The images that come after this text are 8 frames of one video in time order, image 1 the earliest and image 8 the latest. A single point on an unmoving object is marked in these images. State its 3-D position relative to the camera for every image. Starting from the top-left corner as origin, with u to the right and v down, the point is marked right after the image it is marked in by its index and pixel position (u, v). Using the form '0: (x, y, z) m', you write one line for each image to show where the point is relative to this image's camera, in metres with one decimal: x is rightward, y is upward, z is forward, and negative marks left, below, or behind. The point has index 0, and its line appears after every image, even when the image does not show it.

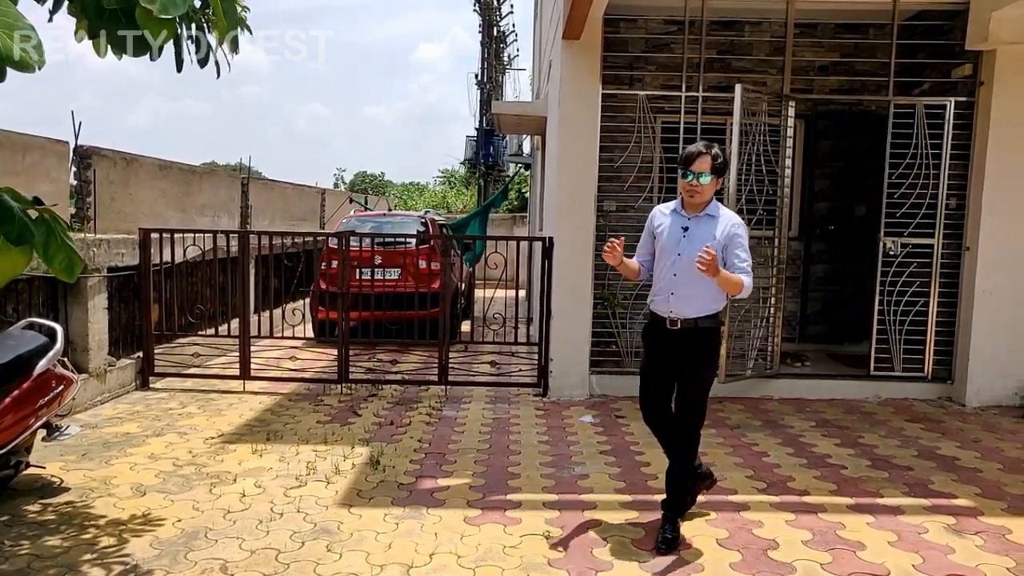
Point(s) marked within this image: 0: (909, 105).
0: (+2.5, +1.2, +5.1) m
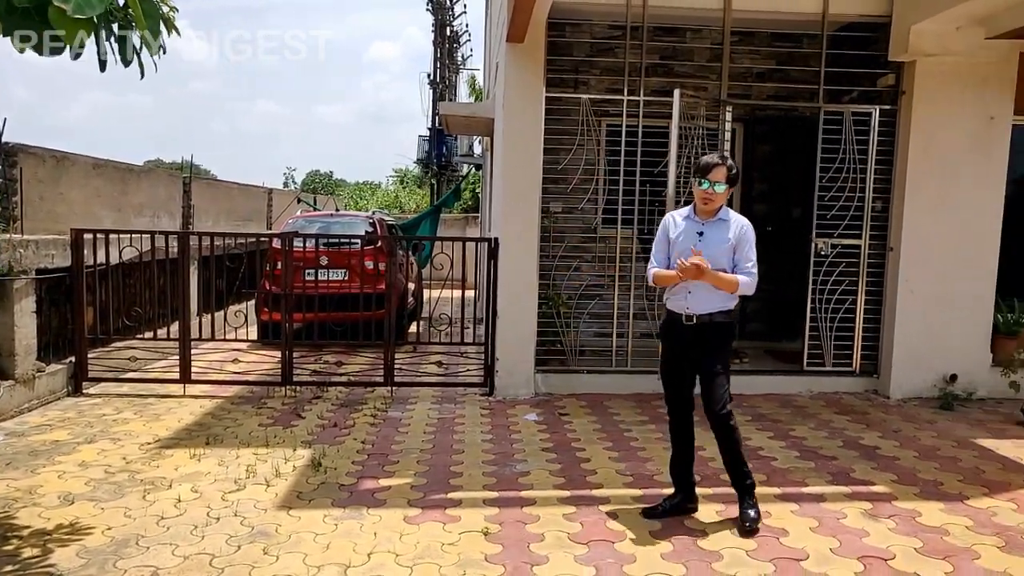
0: (+2.2, +1.2, +5.3) m
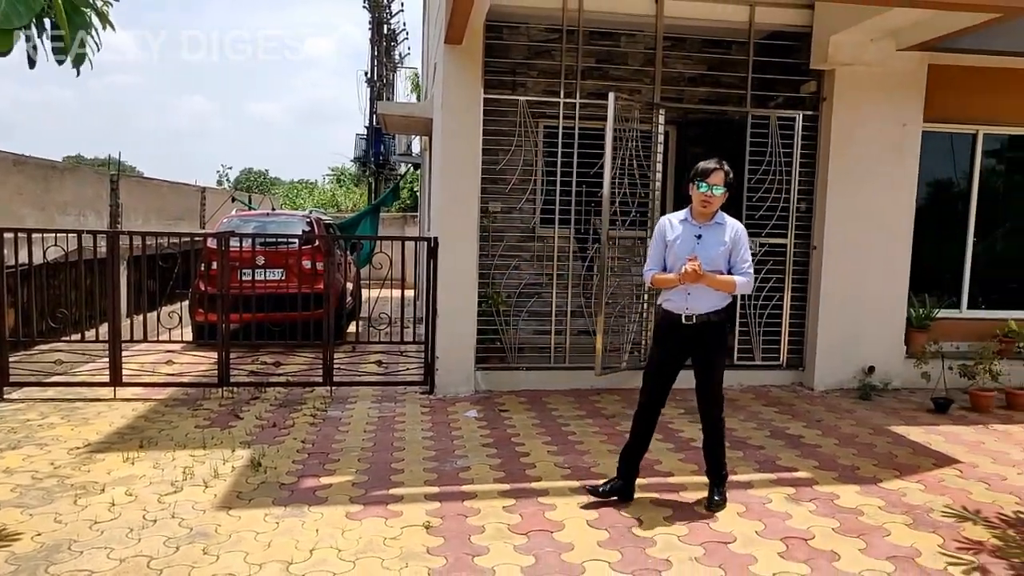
0: (+1.8, +1.2, +5.5) m
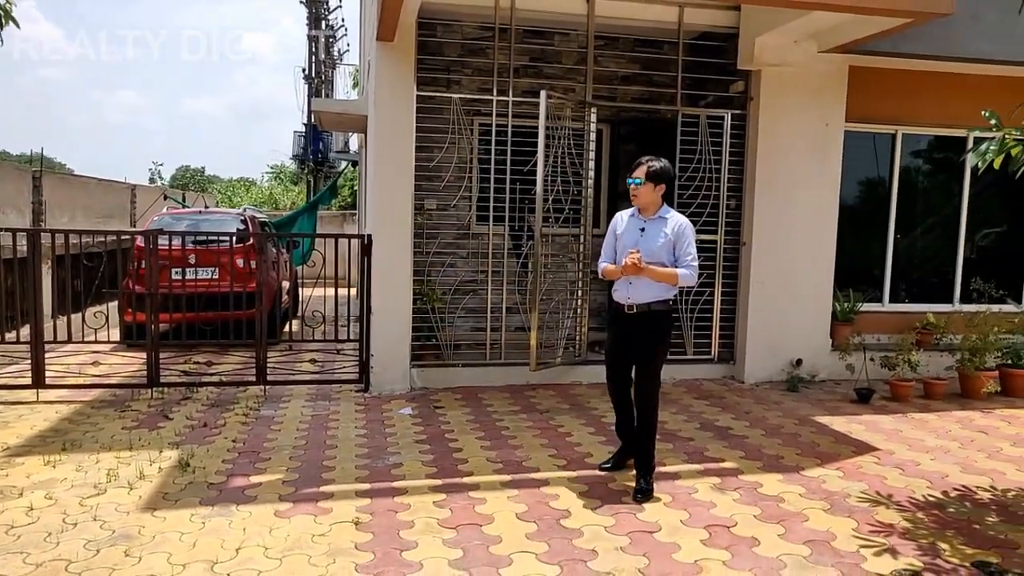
0: (+1.3, +1.2, +5.7) m
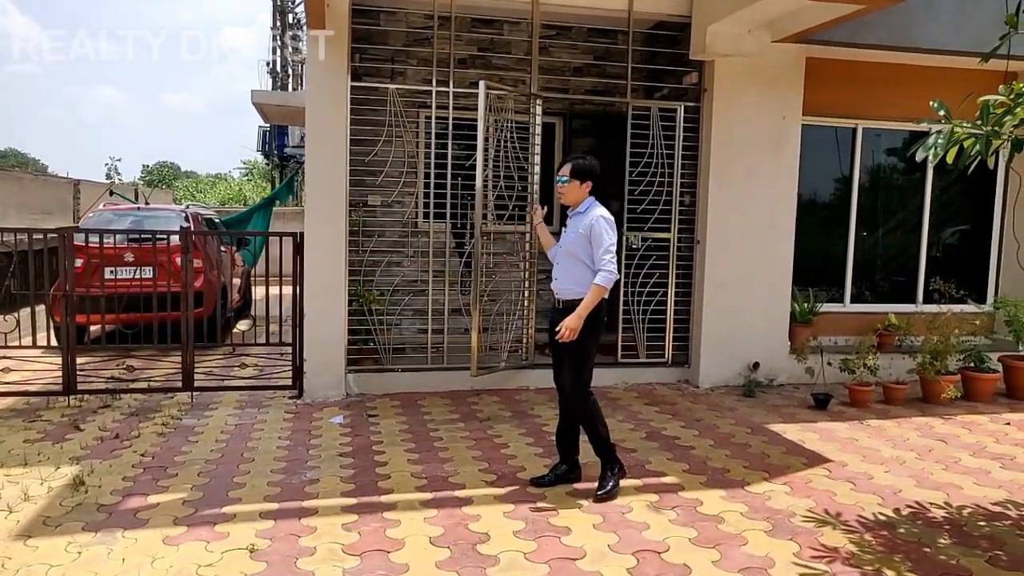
0: (+0.9, +1.2, +5.4) m
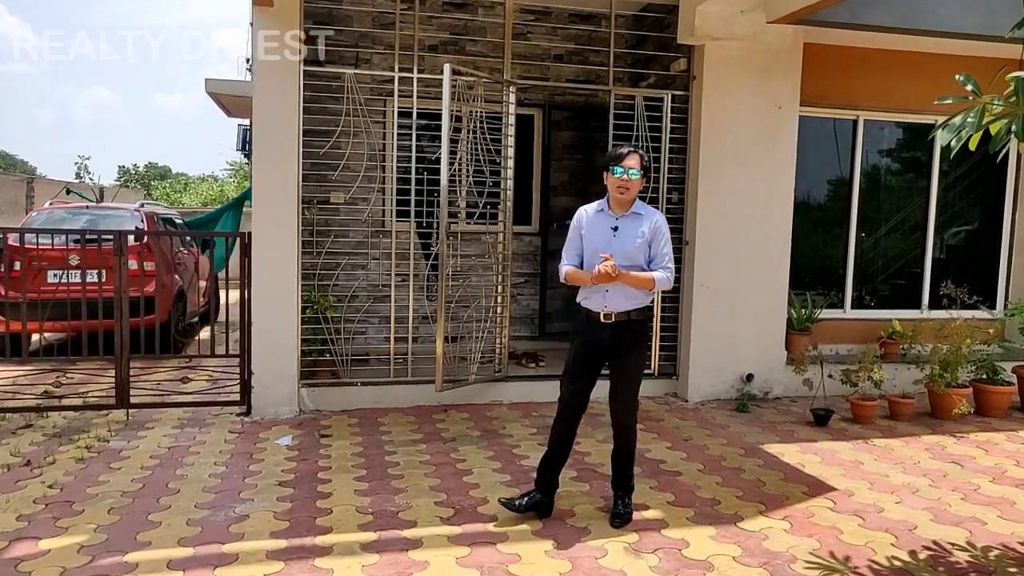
0: (+0.7, +1.2, +4.9) m
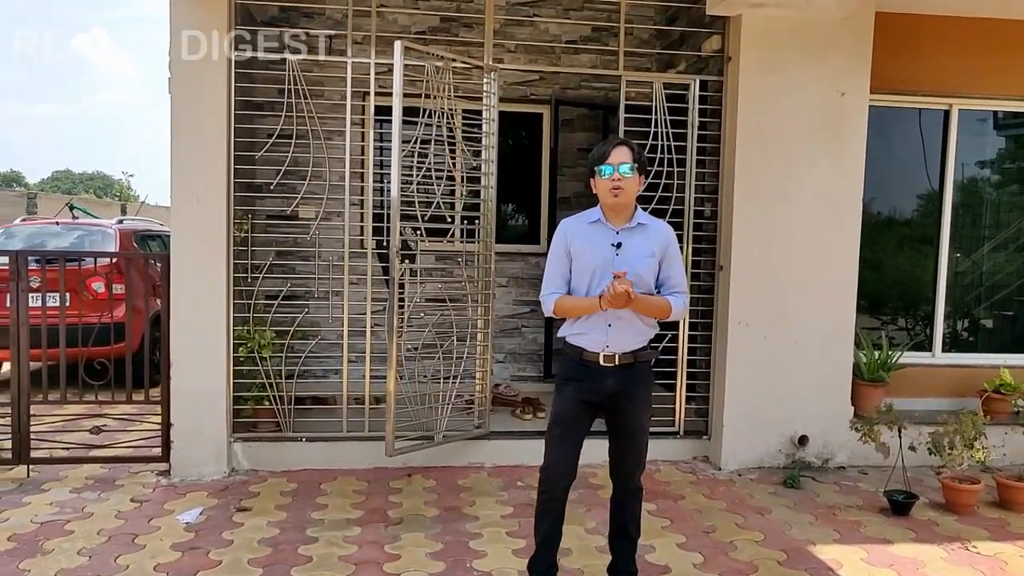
0: (+0.7, +1.0, +3.9) m
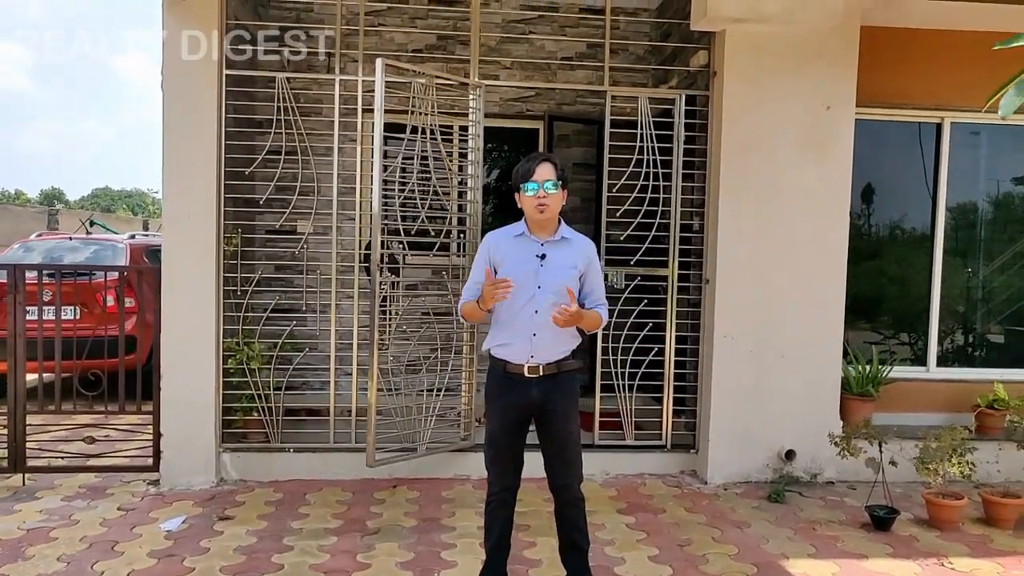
0: (+0.6, +1.0, +4.0) m
